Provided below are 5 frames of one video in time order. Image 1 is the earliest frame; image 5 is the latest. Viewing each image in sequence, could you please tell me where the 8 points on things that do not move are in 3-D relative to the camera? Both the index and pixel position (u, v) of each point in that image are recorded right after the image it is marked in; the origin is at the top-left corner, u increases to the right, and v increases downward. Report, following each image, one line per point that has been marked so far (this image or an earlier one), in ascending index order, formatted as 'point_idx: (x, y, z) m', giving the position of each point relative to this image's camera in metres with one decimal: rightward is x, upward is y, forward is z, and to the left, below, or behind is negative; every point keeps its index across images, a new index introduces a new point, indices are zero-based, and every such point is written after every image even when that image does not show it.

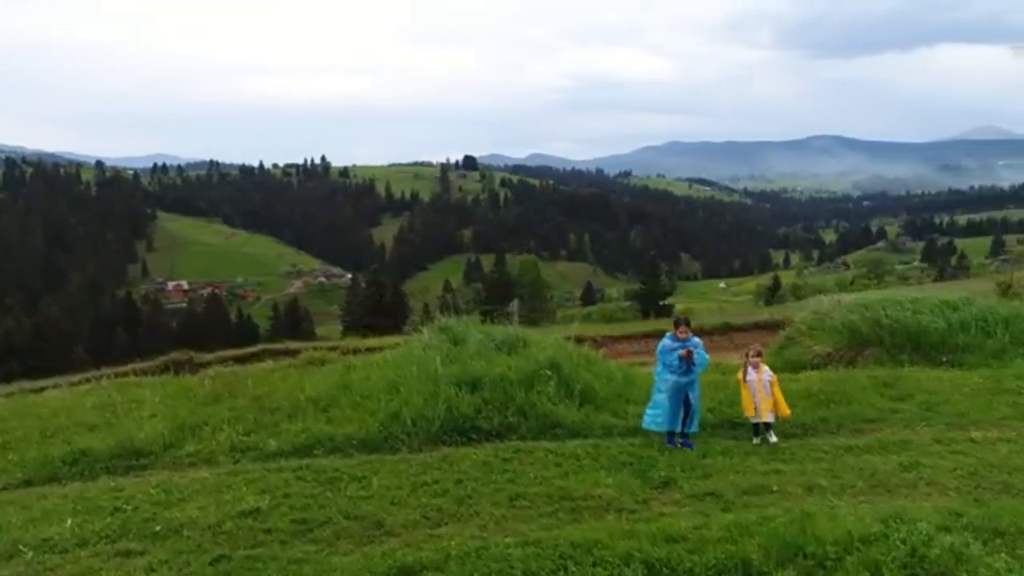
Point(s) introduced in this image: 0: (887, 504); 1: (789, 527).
0: (+4.2, -2.4, +7.8) m
1: (+2.8, -2.4, +7.0) m
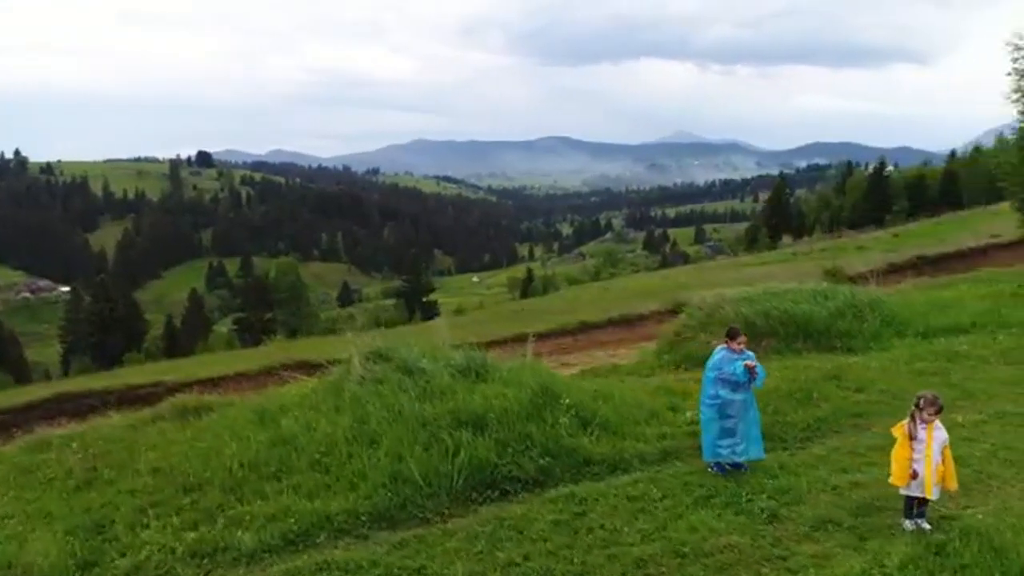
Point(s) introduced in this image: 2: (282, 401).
0: (+5.4, -2.4, +7.8) m
1: (+4.3, -2.4, +6.6) m
2: (-3.9, -1.9, +12.2) m
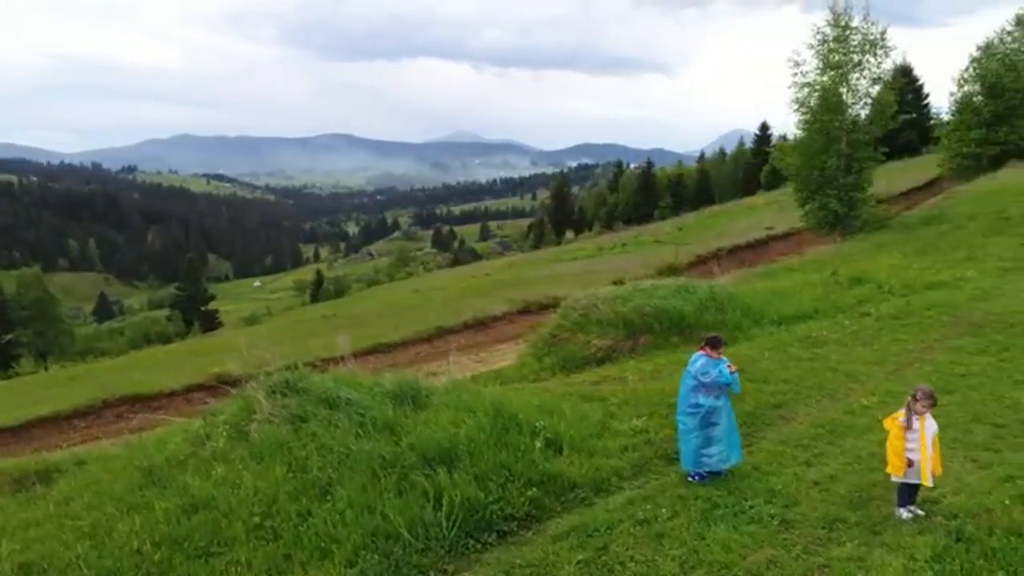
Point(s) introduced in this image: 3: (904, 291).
0: (+5.4, -2.3, +8.5) m
1: (+4.7, -2.4, +7.1) m
2: (-4.7, -2.3, +10.0) m
3: (+10.9, -0.1, +19.9) m
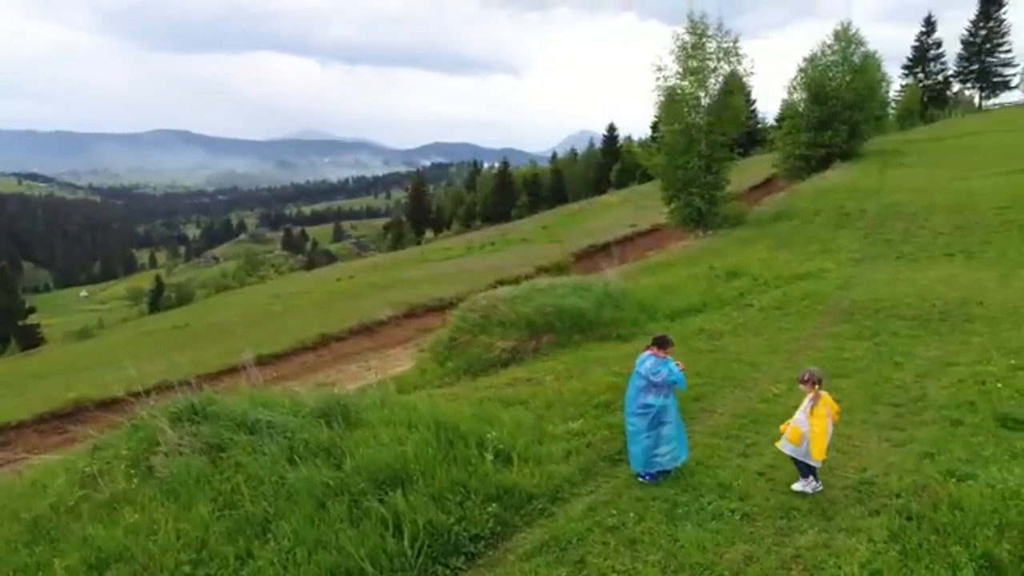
0: (+4.8, -2.2, +9.1) m
1: (+4.4, -2.3, +7.6) m
2: (-5.4, -2.5, +8.6) m
3: (+7.9, +0.1, +21.4) m
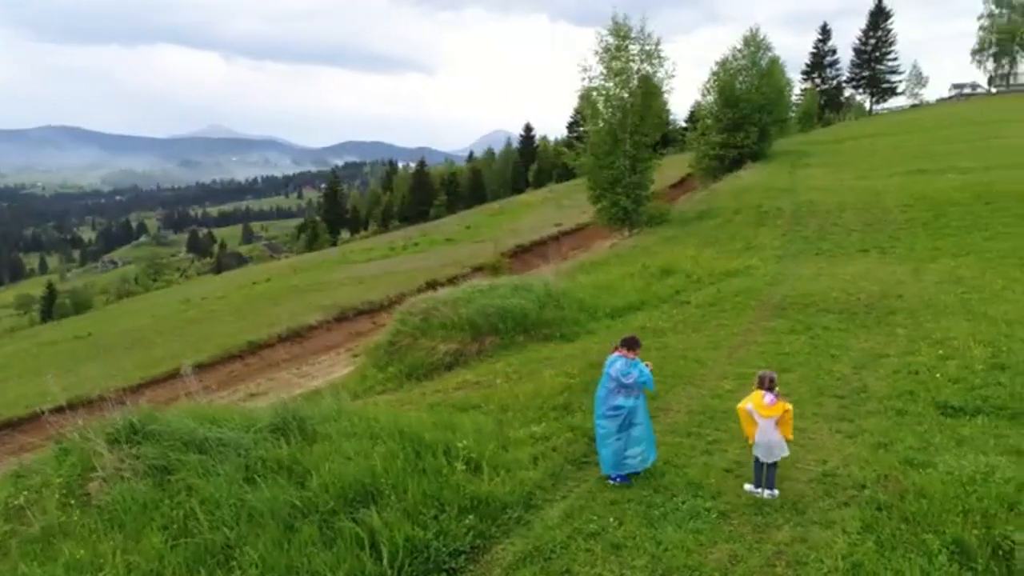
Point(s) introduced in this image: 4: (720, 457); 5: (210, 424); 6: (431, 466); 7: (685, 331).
0: (+4.4, -2.2, +9.4) m
1: (+4.2, -2.3, +7.8) m
2: (-5.7, -2.7, +7.7) m
3: (+6.0, +0.2, +21.9) m
4: (+2.8, -2.3, +9.6) m
5: (-3.8, -1.7, +8.9) m
6: (-1.0, -2.1, +8.4) m
7: (+4.2, -1.0, +17.2) m
